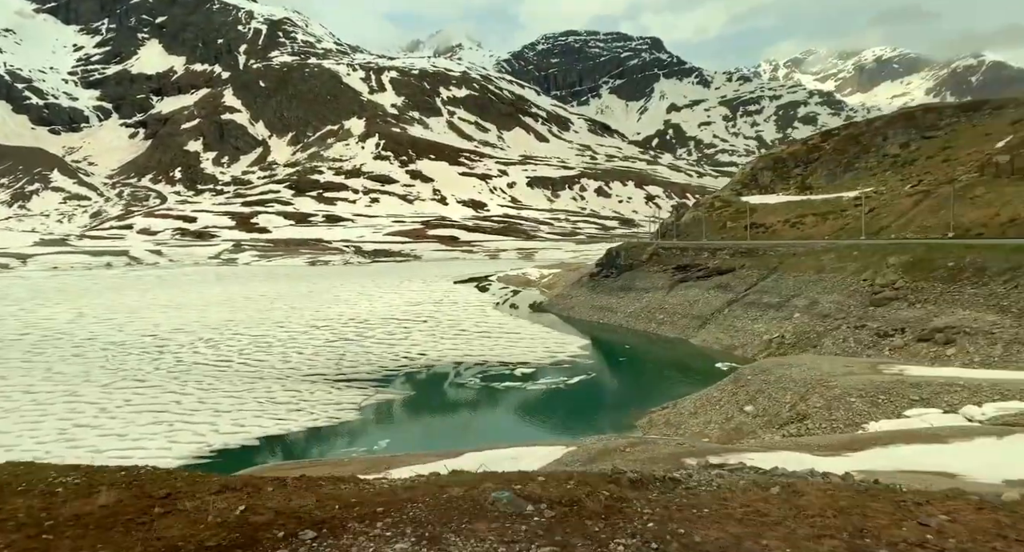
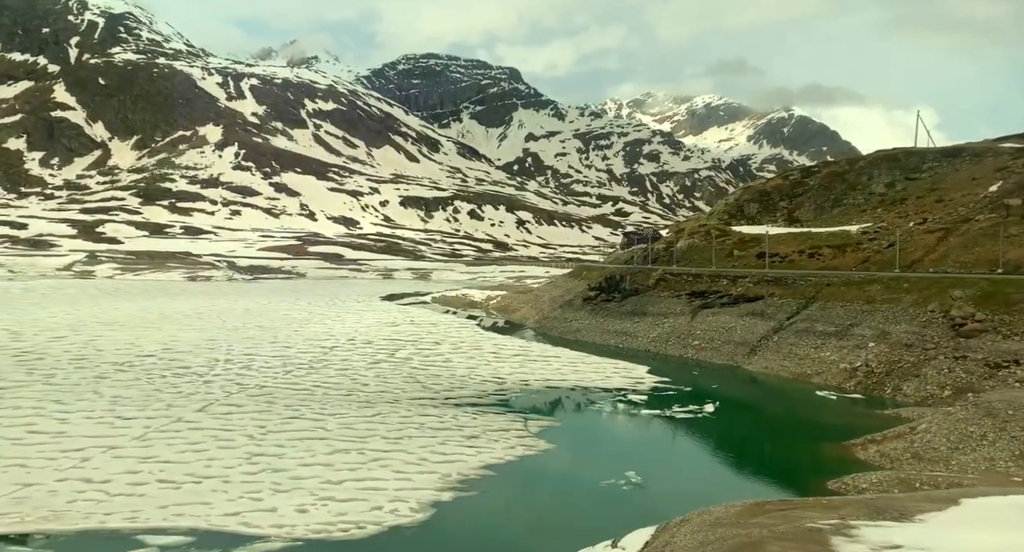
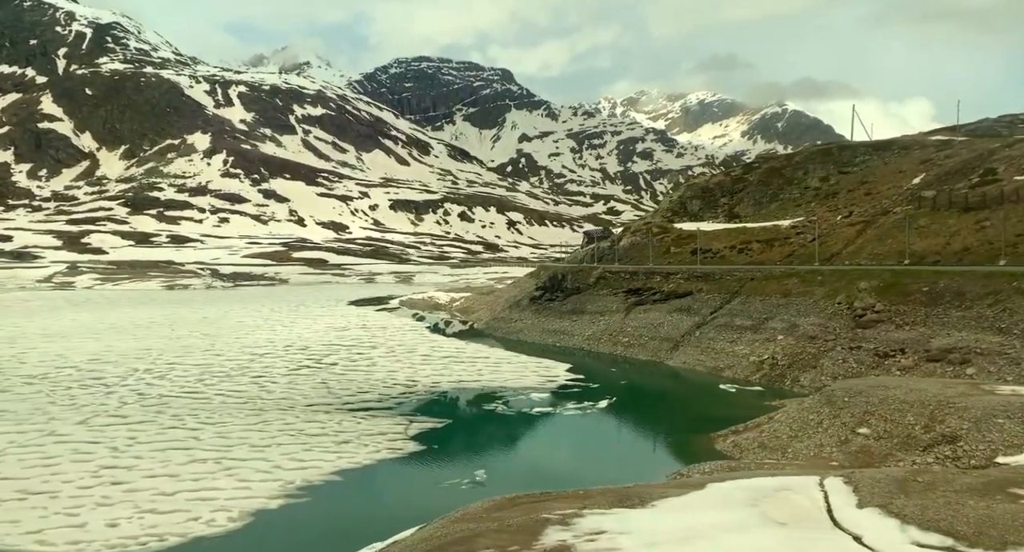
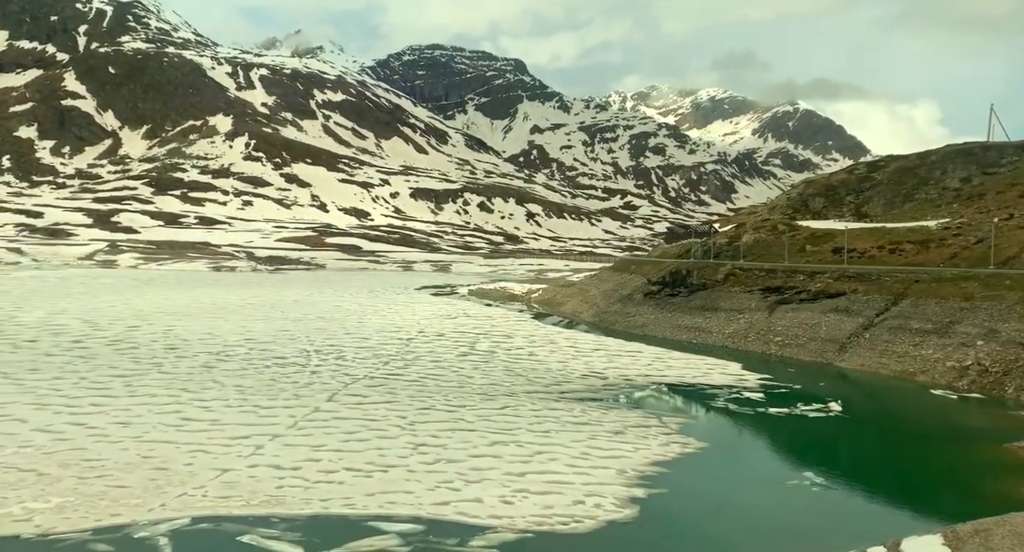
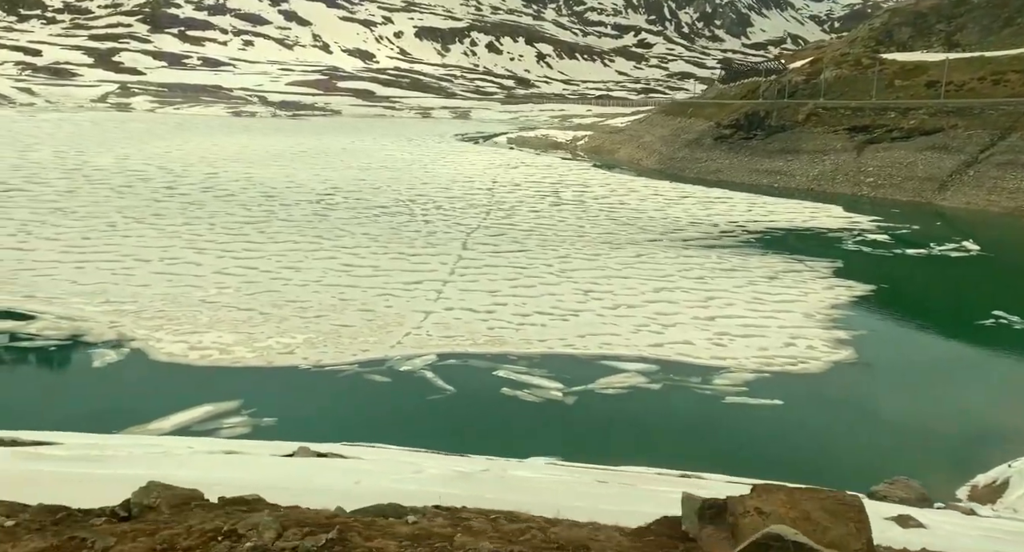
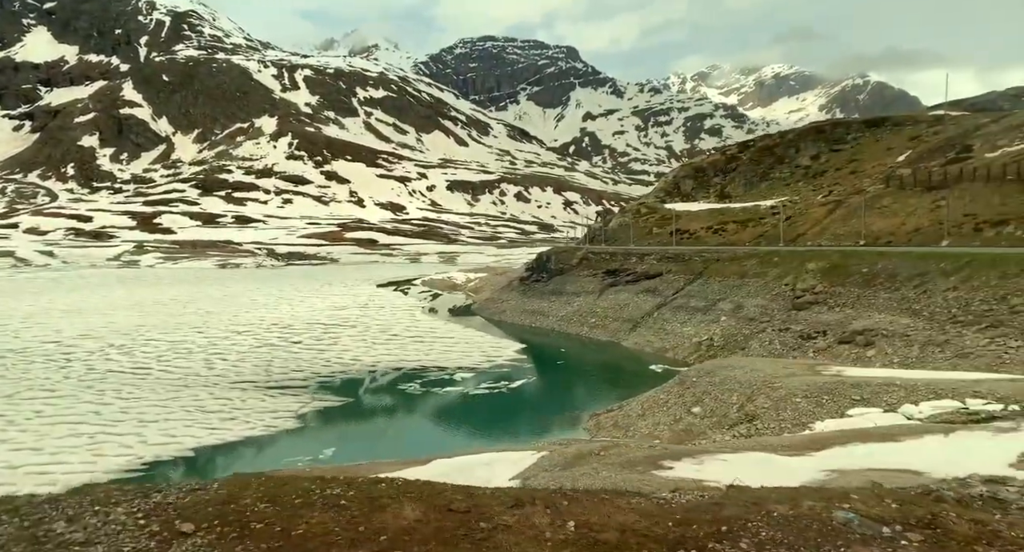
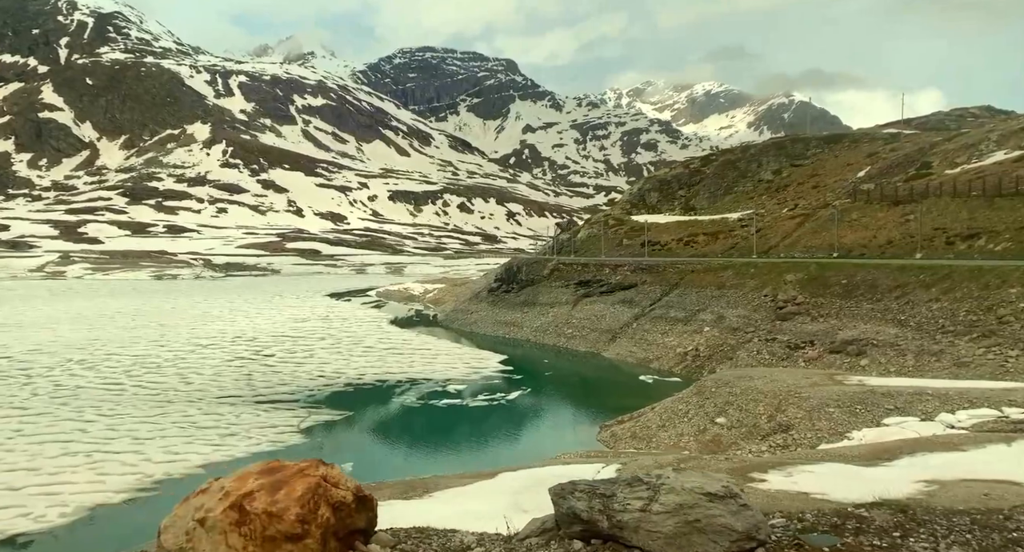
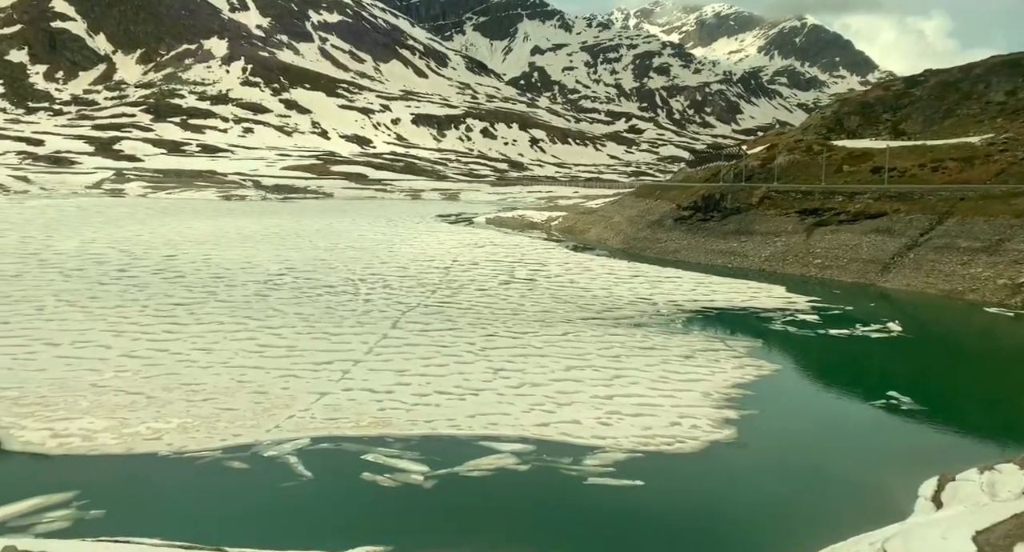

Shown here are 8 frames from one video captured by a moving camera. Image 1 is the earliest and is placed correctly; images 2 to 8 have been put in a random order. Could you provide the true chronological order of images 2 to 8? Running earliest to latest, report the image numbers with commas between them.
6, 7, 3, 2, 4, 8, 5
